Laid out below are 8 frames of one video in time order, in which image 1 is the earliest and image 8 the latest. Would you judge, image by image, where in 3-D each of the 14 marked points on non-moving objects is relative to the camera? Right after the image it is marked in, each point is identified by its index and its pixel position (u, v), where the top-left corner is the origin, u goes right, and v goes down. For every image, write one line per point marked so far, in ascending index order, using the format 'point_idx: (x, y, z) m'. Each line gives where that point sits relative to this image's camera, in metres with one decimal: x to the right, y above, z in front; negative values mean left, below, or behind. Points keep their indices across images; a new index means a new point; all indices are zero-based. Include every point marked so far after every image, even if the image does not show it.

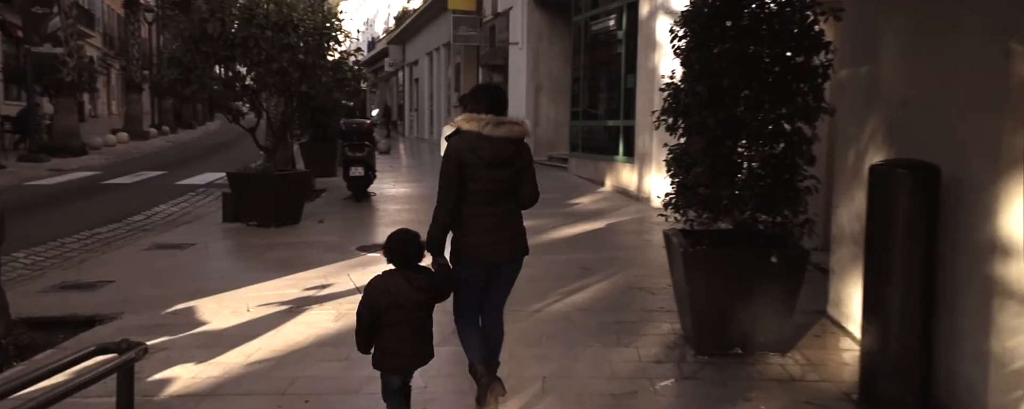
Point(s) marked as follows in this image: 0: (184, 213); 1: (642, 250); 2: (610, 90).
0: (-4.6, -0.1, +12.4) m
1: (+1.4, -0.5, +9.4) m
2: (+1.7, +2.1, +15.8) m
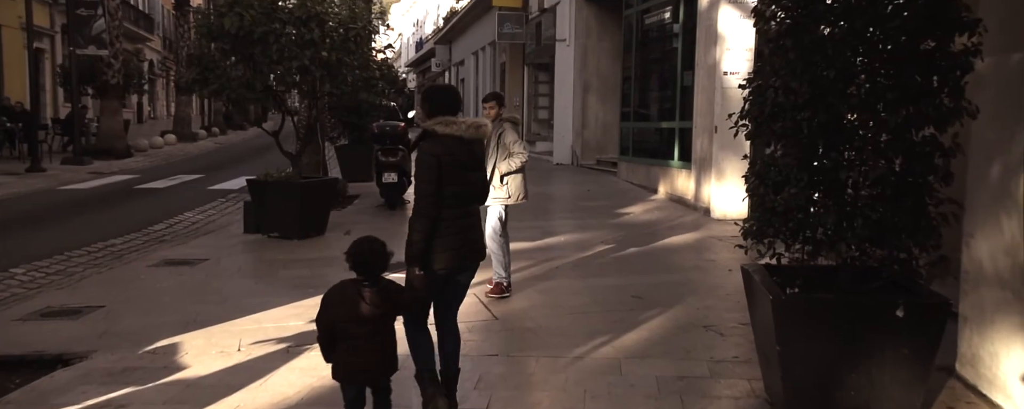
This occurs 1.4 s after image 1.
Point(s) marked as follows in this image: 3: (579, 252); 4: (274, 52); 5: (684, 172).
0: (-4.0, -0.2, +11.5) m
1: (+1.8, -0.6, +8.1) m
2: (+2.5, +1.9, +14.5) m
3: (+0.7, -0.5, +9.4) m
4: (-2.5, +1.6, +9.2) m
5: (+2.7, +0.5, +13.4) m
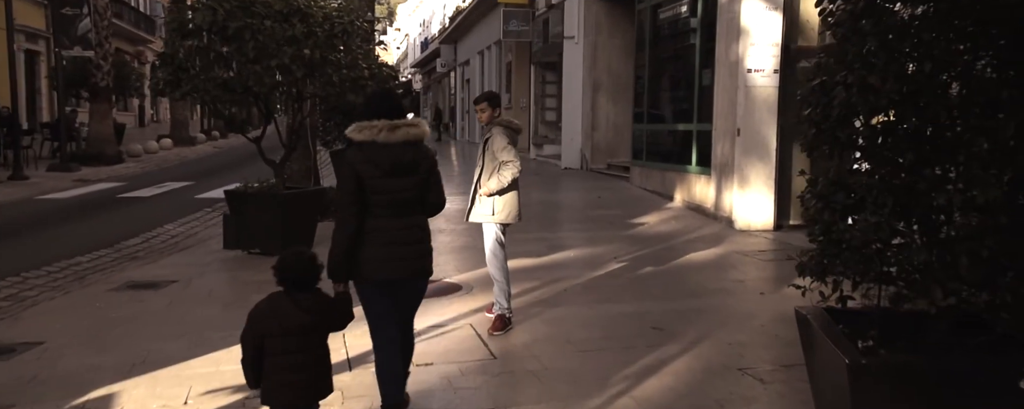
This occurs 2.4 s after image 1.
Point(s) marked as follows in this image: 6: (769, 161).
0: (-4.0, -0.4, +10.6) m
1: (+1.8, -0.8, +7.2) m
2: (+2.6, +1.8, +13.6) m
3: (+0.8, -0.6, +8.5) m
4: (-2.5, +1.5, +8.3) m
5: (+2.7, +0.4, +12.5) m
6: (+3.2, +0.5, +11.0) m
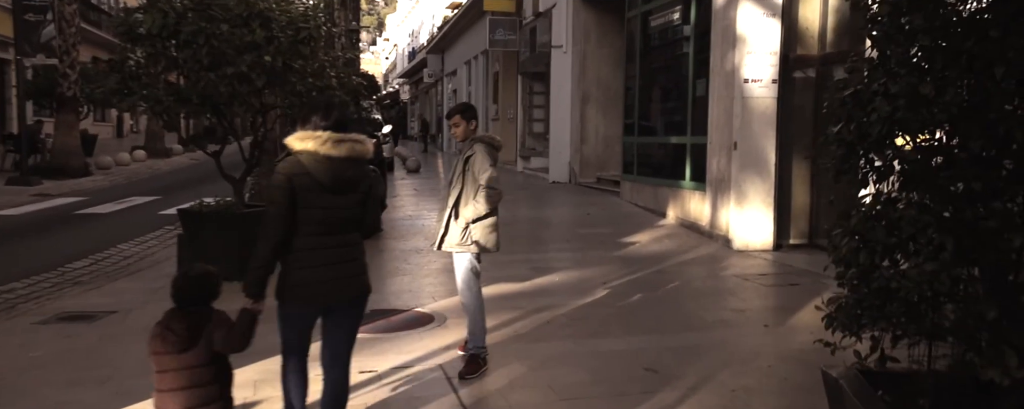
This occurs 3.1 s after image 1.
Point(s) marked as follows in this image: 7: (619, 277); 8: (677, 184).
0: (-4.2, -0.6, +9.8) m
1: (+1.6, -0.9, +6.5) m
2: (+2.3, +1.6, +12.9) m
3: (+0.6, -0.8, +7.8) m
4: (-2.7, +1.3, +7.6) m
5: (+2.5, +0.1, +11.8) m
6: (+3.0, +0.3, +10.4) m
7: (+1.1, -0.7, +8.9) m
8: (+2.4, +0.3, +12.6) m
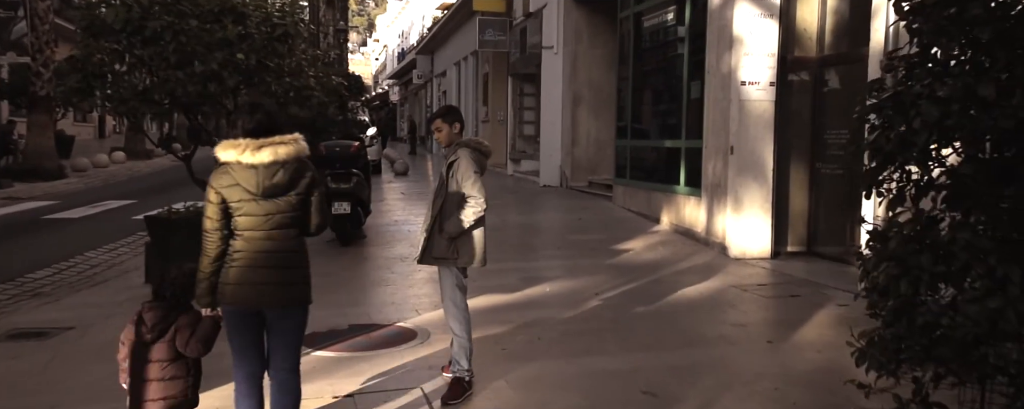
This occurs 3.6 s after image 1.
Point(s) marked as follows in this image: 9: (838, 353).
0: (-4.3, -0.6, +9.4) m
1: (+1.5, -1.0, +6.1) m
2: (+2.2, +1.5, +12.5) m
3: (+0.5, -0.9, +7.4) m
4: (-2.8, +1.2, +7.1) m
5: (+2.4, +0.1, +11.4) m
6: (+2.9, +0.3, +10.0) m
7: (+1.0, -0.8, +8.5) m
8: (+2.2, +0.2, +12.2) m
9: (+2.2, -1.0, +5.9) m
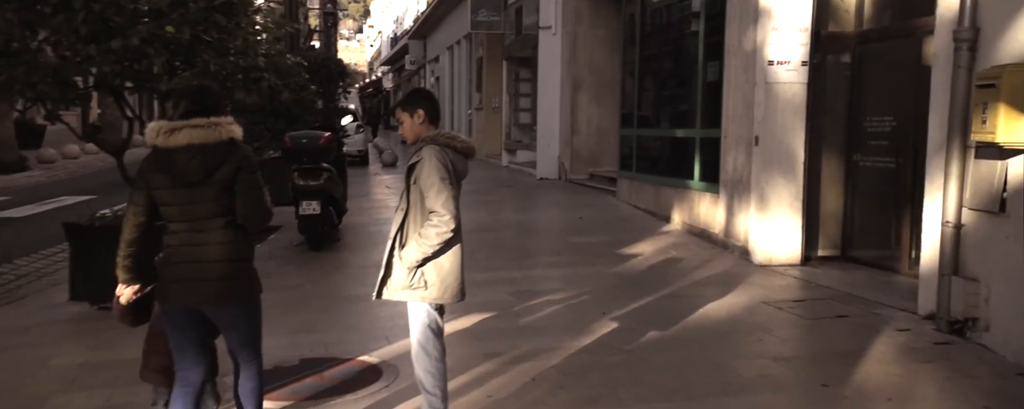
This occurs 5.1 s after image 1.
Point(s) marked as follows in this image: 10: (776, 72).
0: (-4.4, -0.7, +8.1) m
1: (+1.5, -1.0, +4.8) m
2: (+2.1, +1.5, +11.2) m
3: (+0.4, -0.9, +6.1) m
4: (-2.8, +1.2, +5.8) m
5: (+2.3, +0.1, +10.1) m
6: (+2.8, +0.3, +8.7) m
7: (+0.9, -0.8, +7.2) m
8: (+2.1, +0.3, +10.9) m
9: (+2.2, -1.1, +4.6) m
10: (+2.6, +1.3, +8.5) m
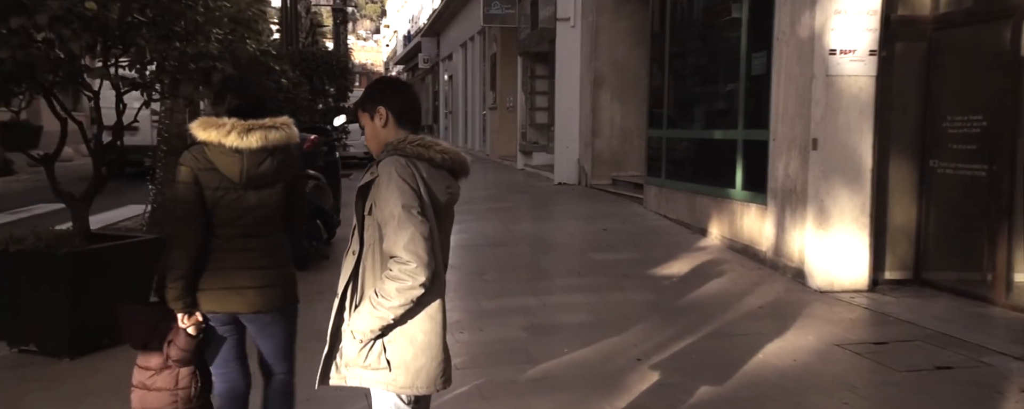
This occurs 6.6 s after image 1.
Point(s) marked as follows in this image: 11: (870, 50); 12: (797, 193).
0: (-4.2, -0.8, +6.9) m
1: (+1.5, -1.2, +3.5) m
2: (+2.3, +1.4, +9.9) m
3: (+0.5, -1.1, +4.8) m
4: (-2.8, +1.0, +4.6) m
5: (+2.4, 0.0, +8.8) m
6: (+2.9, +0.1, +7.4) m
7: (+1.0, -1.0, +5.9) m
8: (+2.3, +0.1, +9.6) m
9: (+2.2, -1.2, +3.3) m
10: (+2.7, +1.2, +7.2) m
11: (+3.0, +1.3, +7.2) m
12: (+2.5, +0.1, +7.7) m
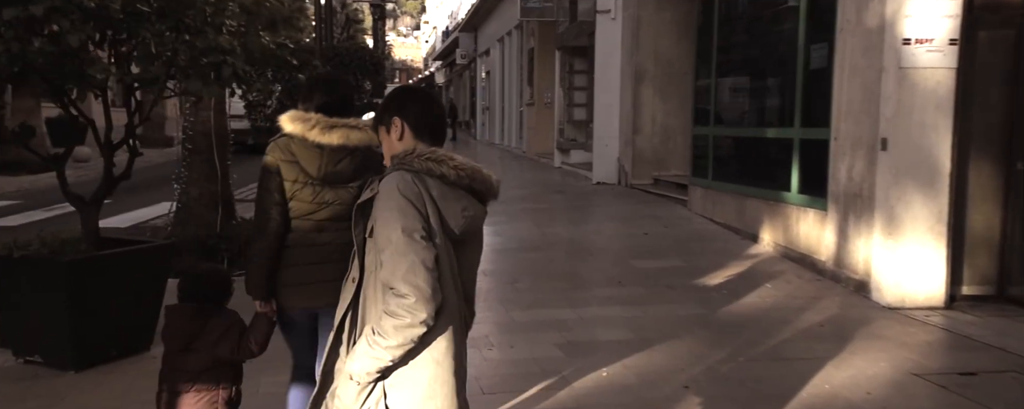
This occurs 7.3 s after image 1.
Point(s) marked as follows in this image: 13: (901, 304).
0: (-4.0, -0.8, +6.5) m
1: (+1.6, -1.2, +2.8) m
2: (+2.7, +1.4, +9.2) m
3: (+0.6, -1.1, +4.2) m
4: (-2.6, +1.0, +4.1) m
5: (+2.8, -0.1, +8.1) m
6: (+3.2, +0.1, +6.6) m
7: (+1.2, -1.0, +5.3) m
8: (+2.7, +0.1, +8.9) m
9: (+2.3, -1.3, +2.6) m
10: (+3.0, +1.1, +6.4) m
11: (+3.2, +1.2, +6.4) m
12: (+2.8, 0.0, +7.0) m
13: (+3.0, -0.8, +6.7) m
